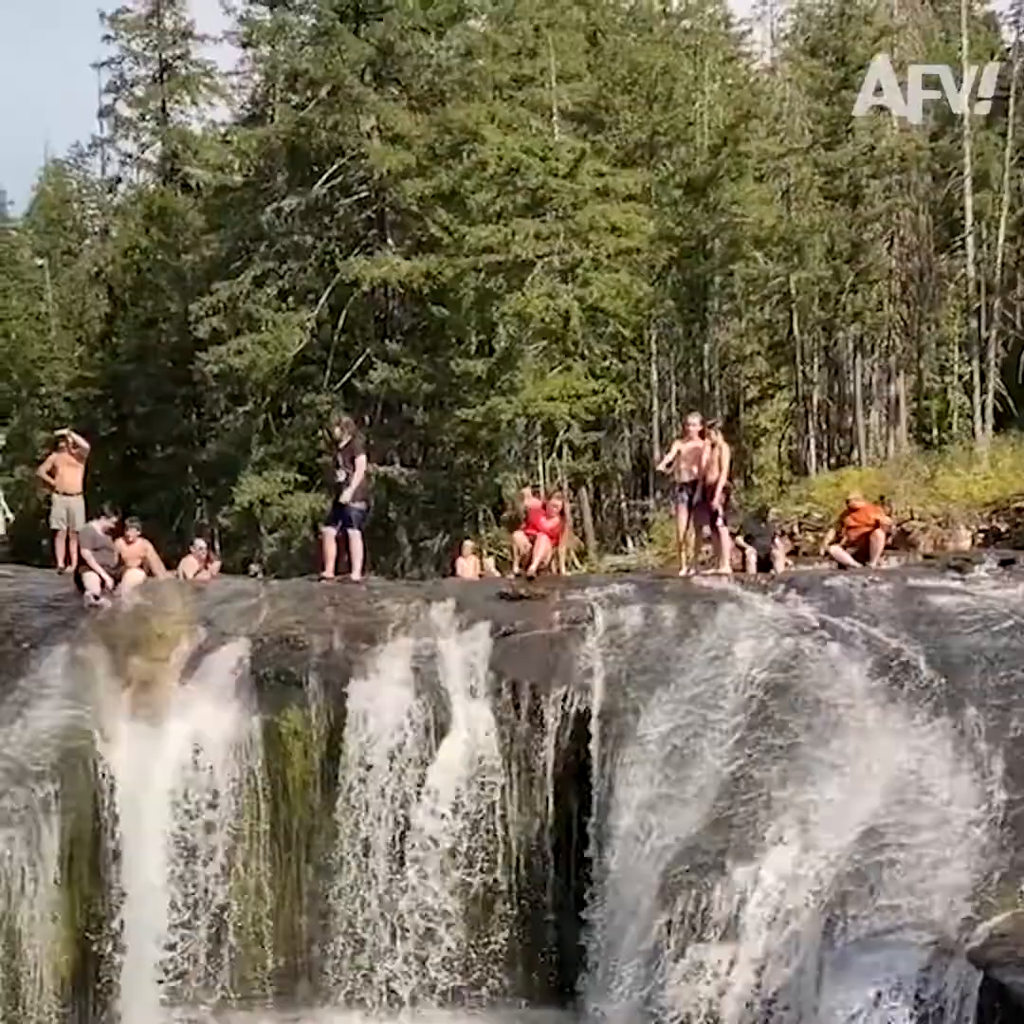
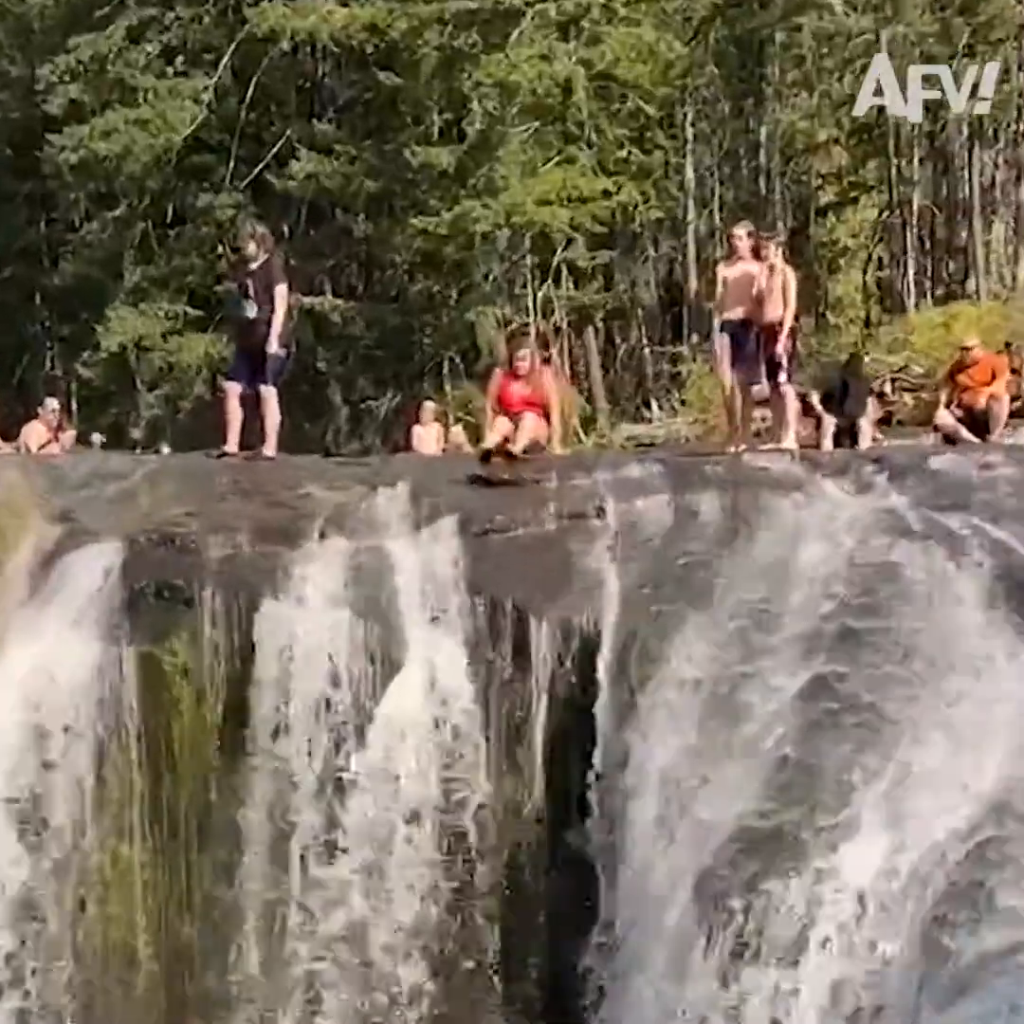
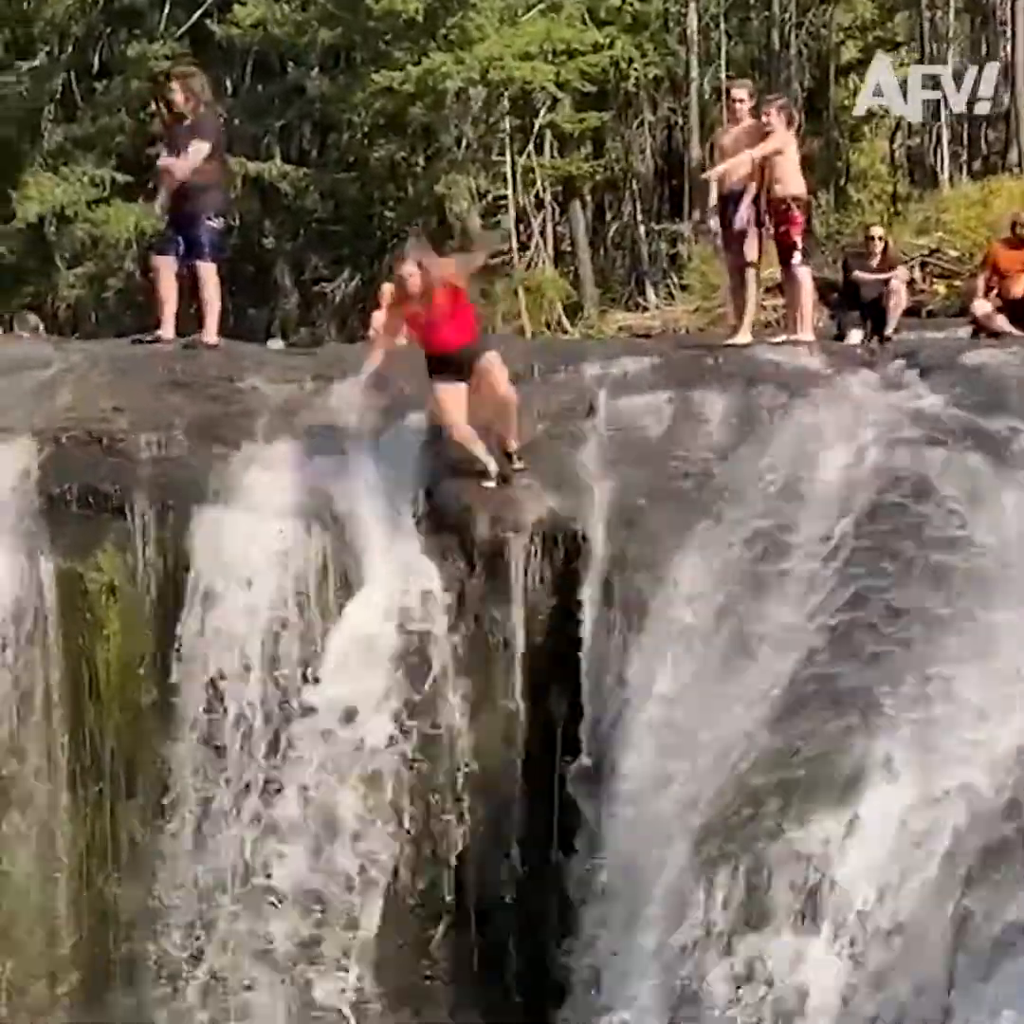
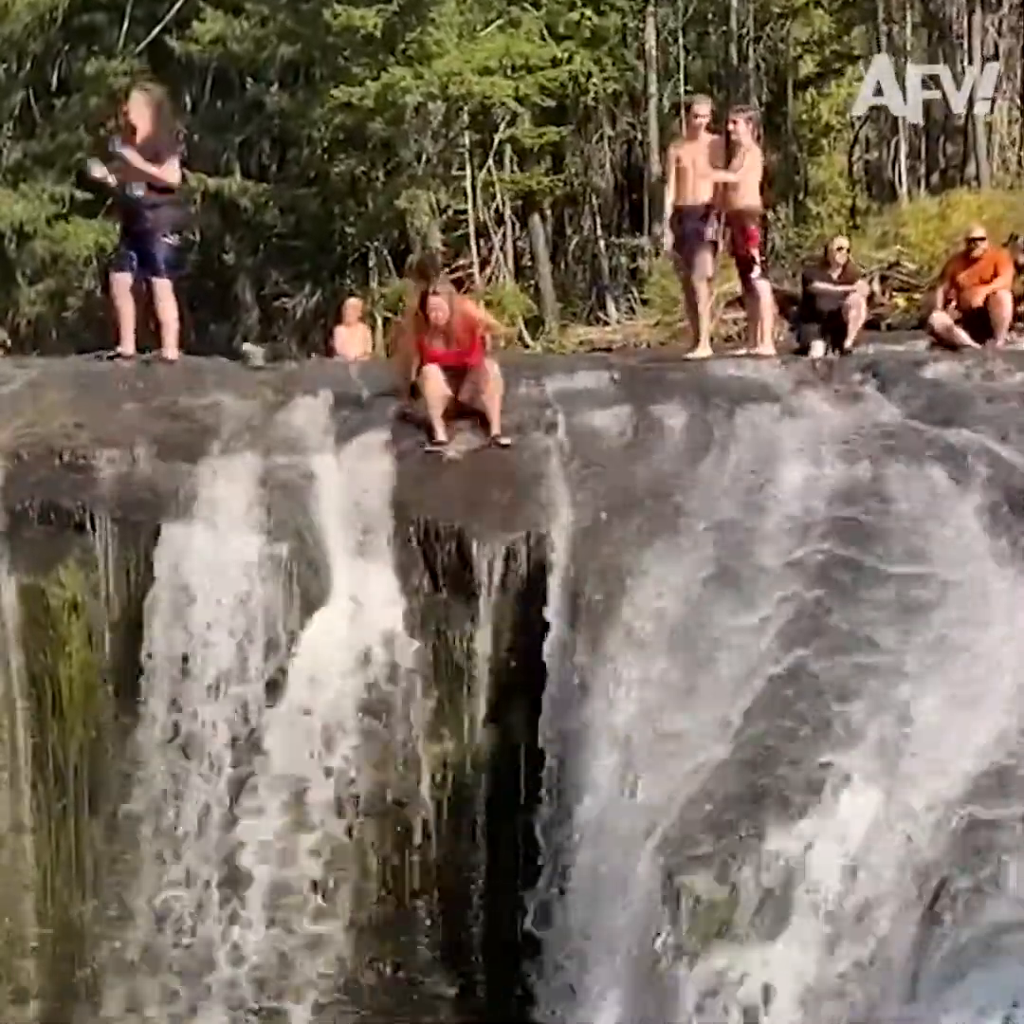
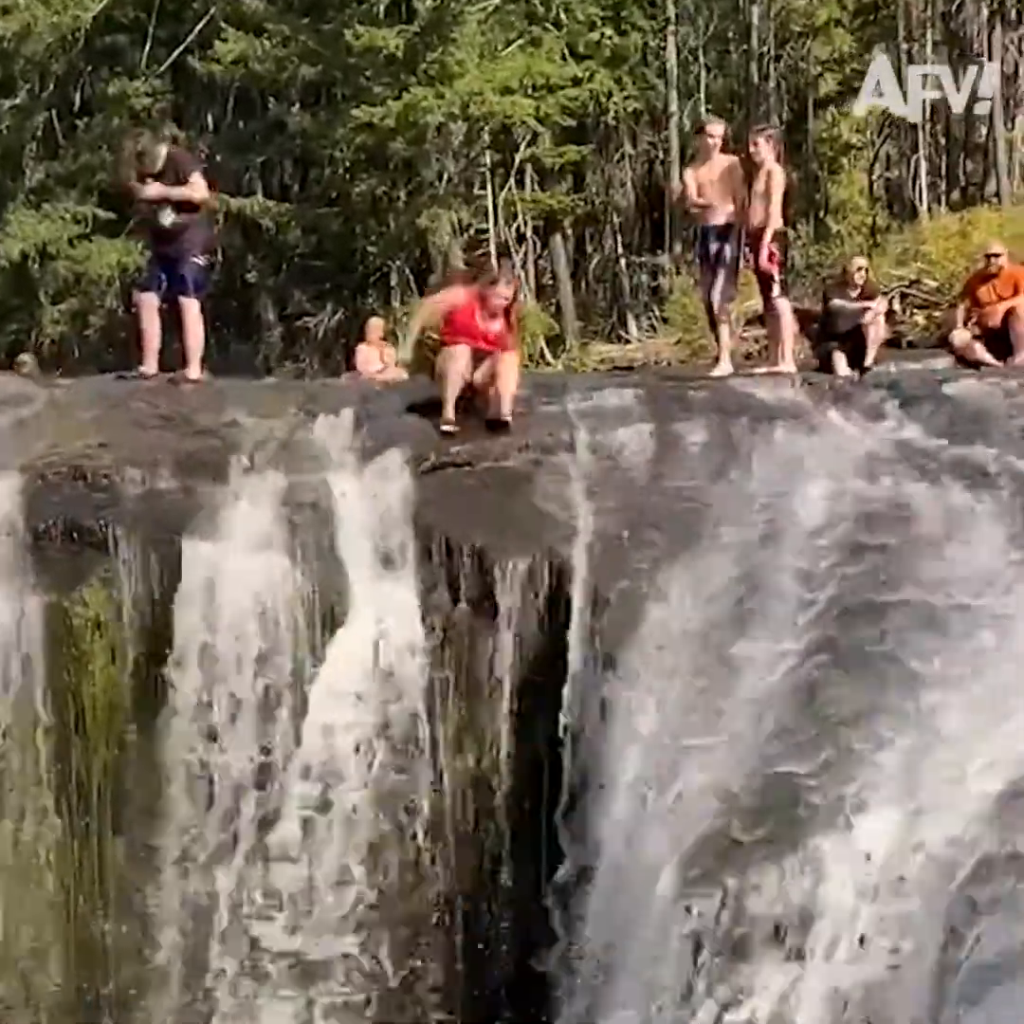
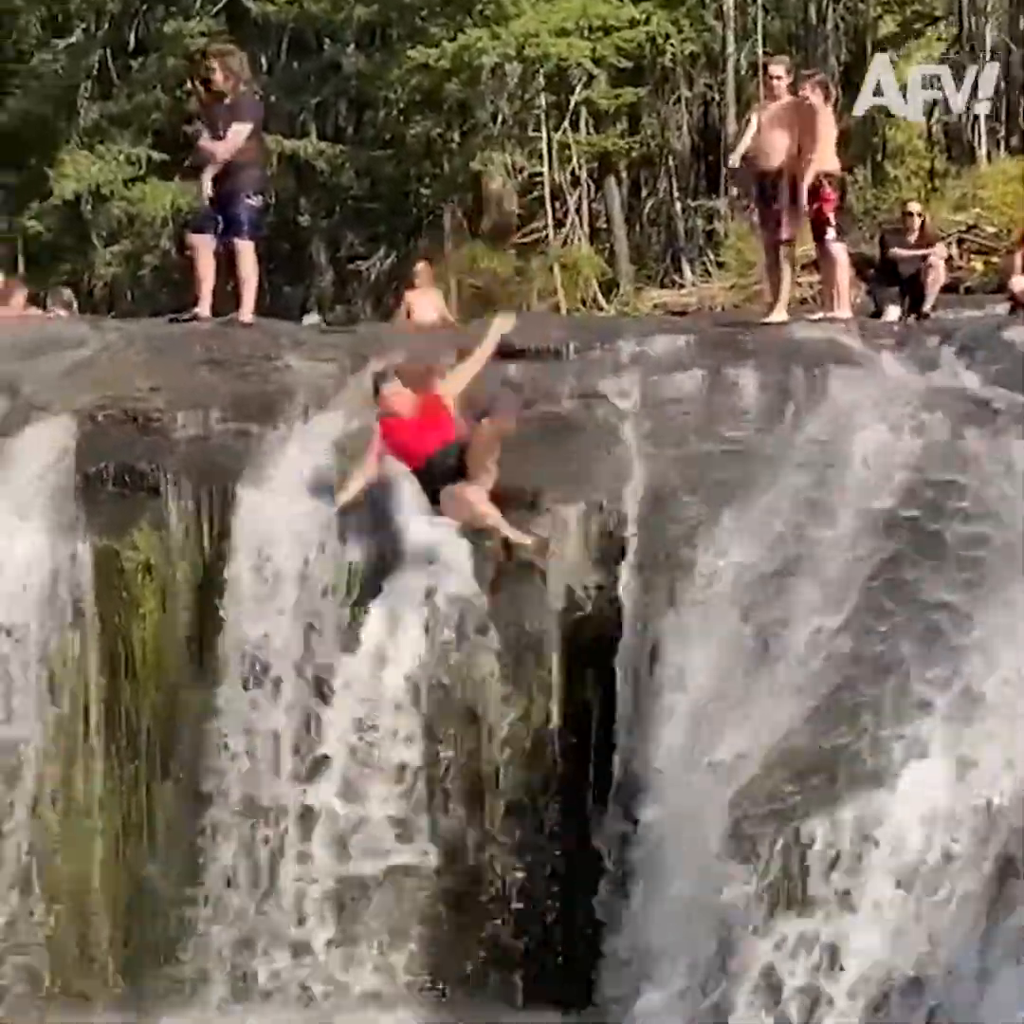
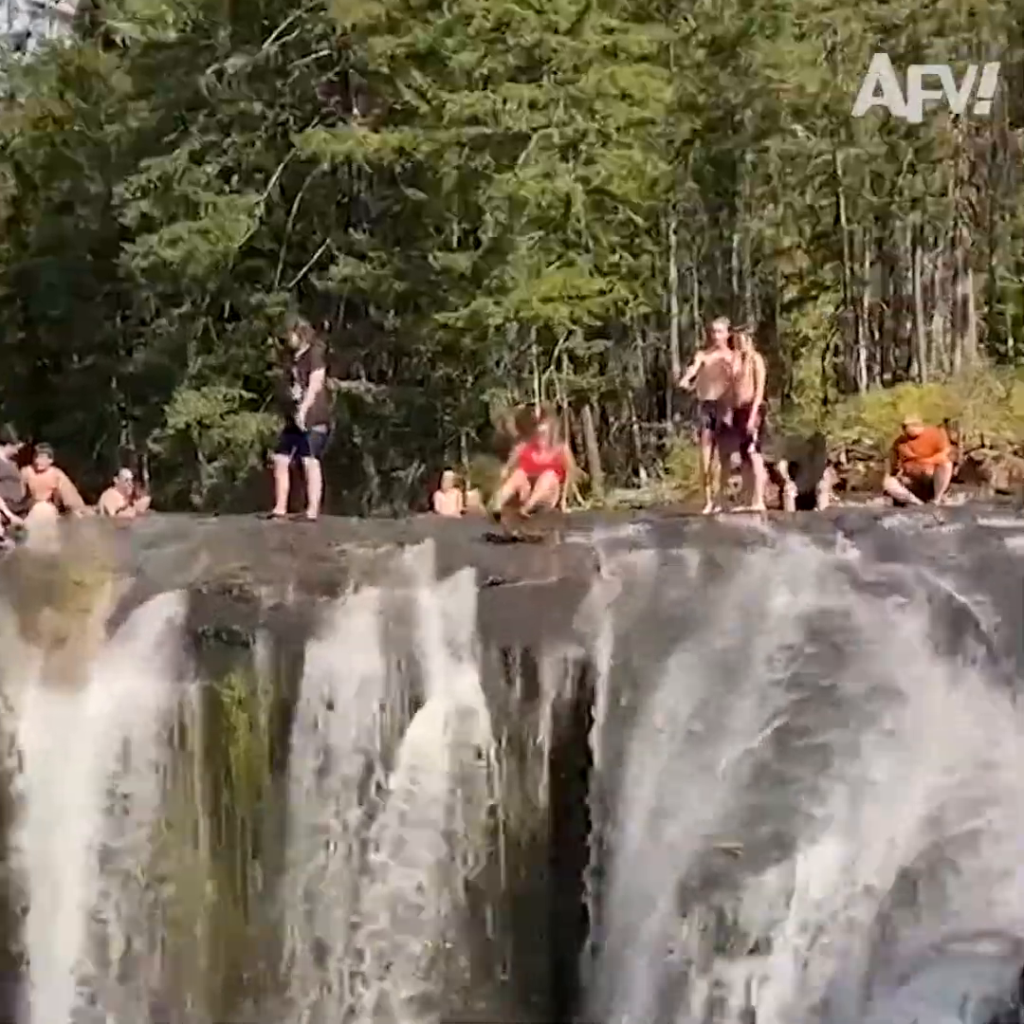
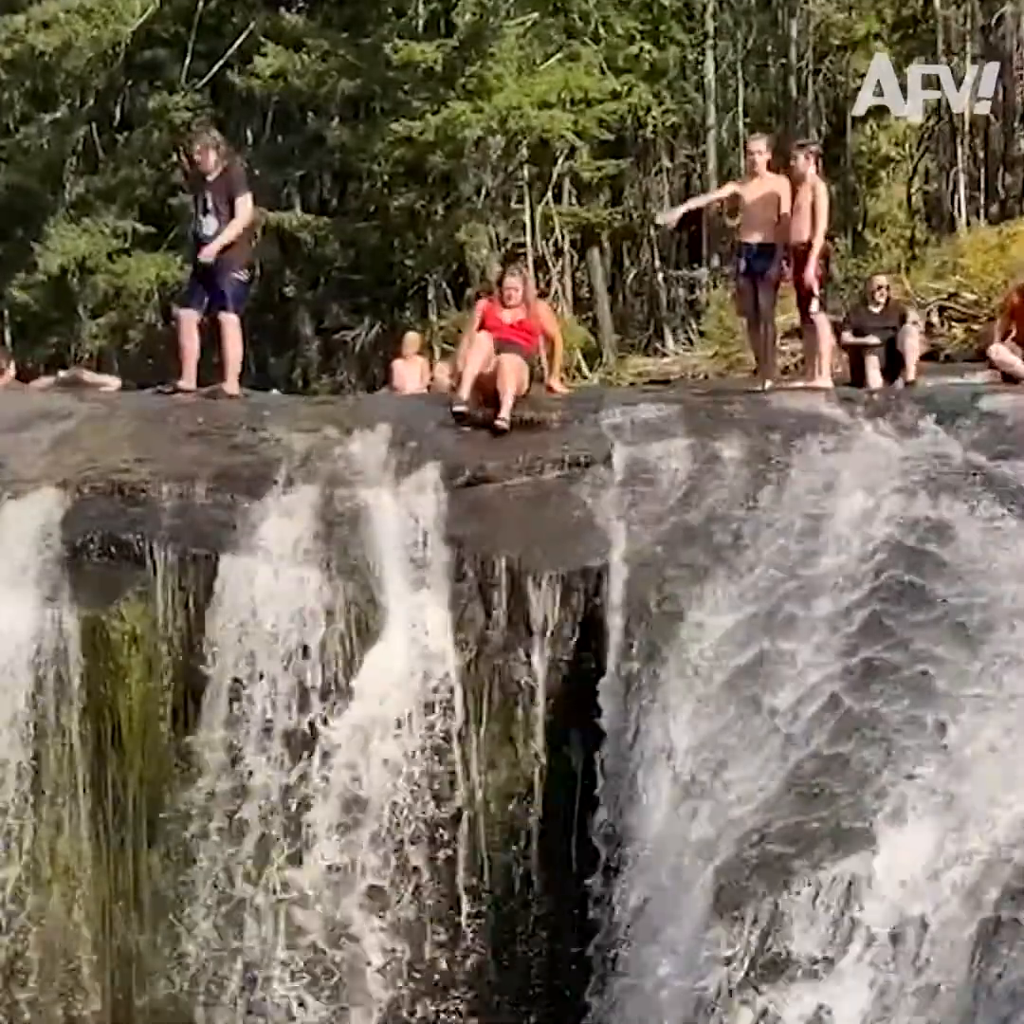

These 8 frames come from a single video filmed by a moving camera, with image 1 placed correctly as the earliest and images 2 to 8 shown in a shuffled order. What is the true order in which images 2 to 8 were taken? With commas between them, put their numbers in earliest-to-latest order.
7, 2, 8, 5, 4, 3, 6
